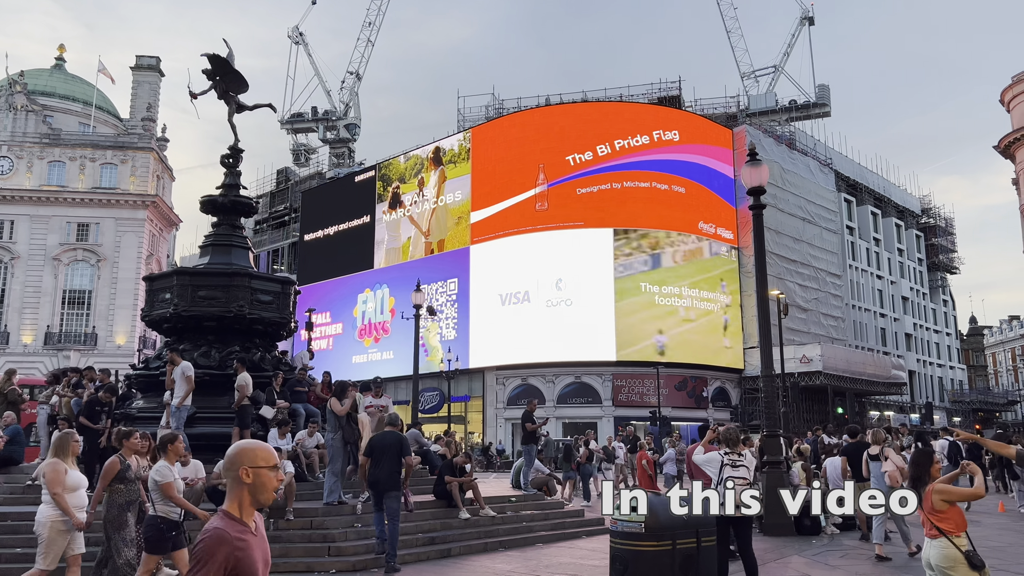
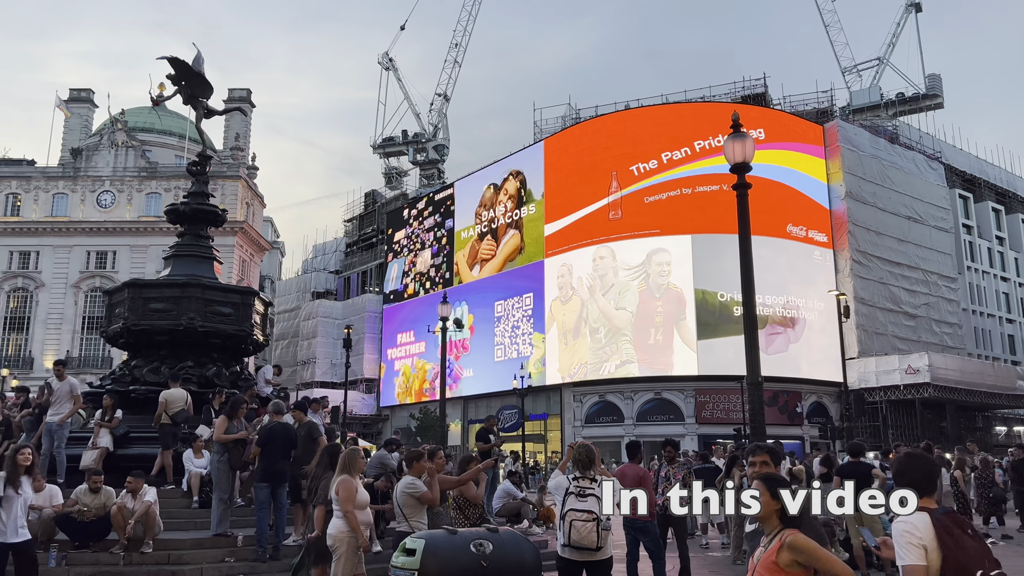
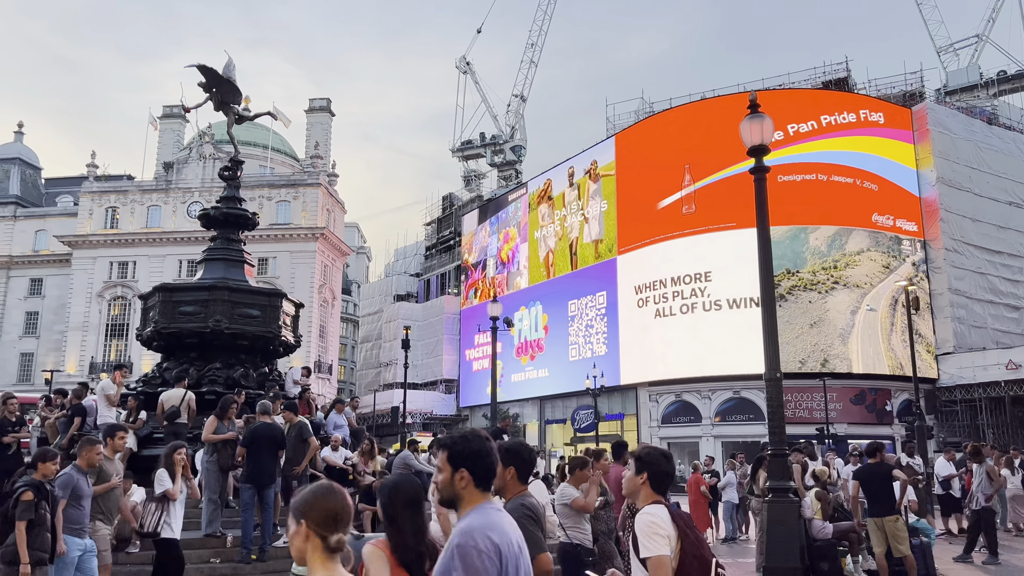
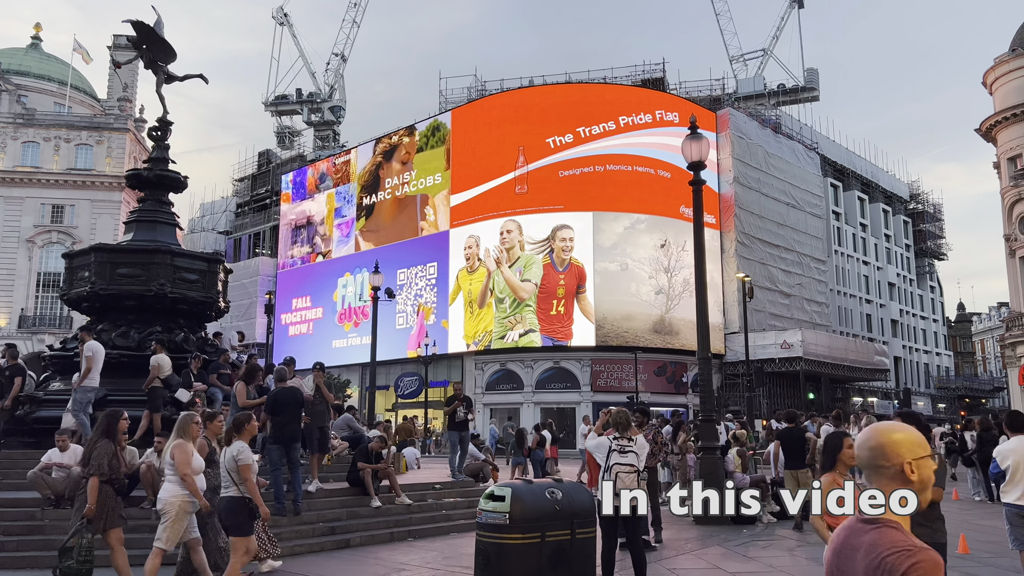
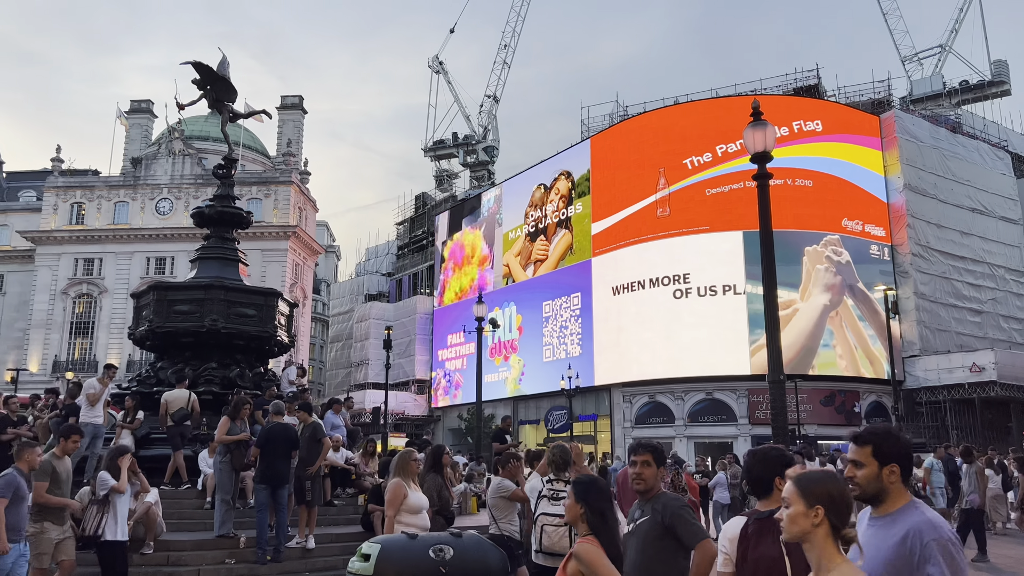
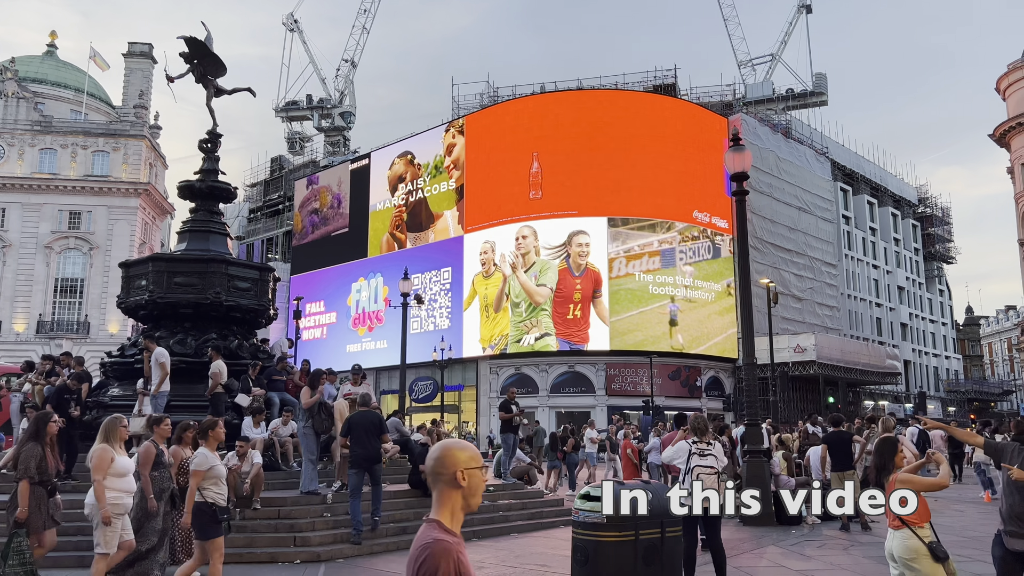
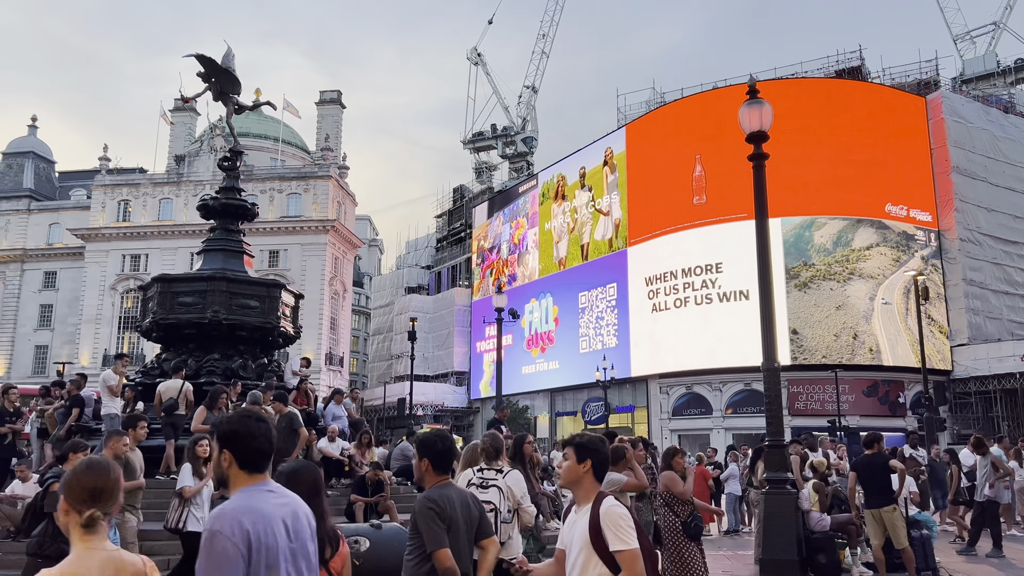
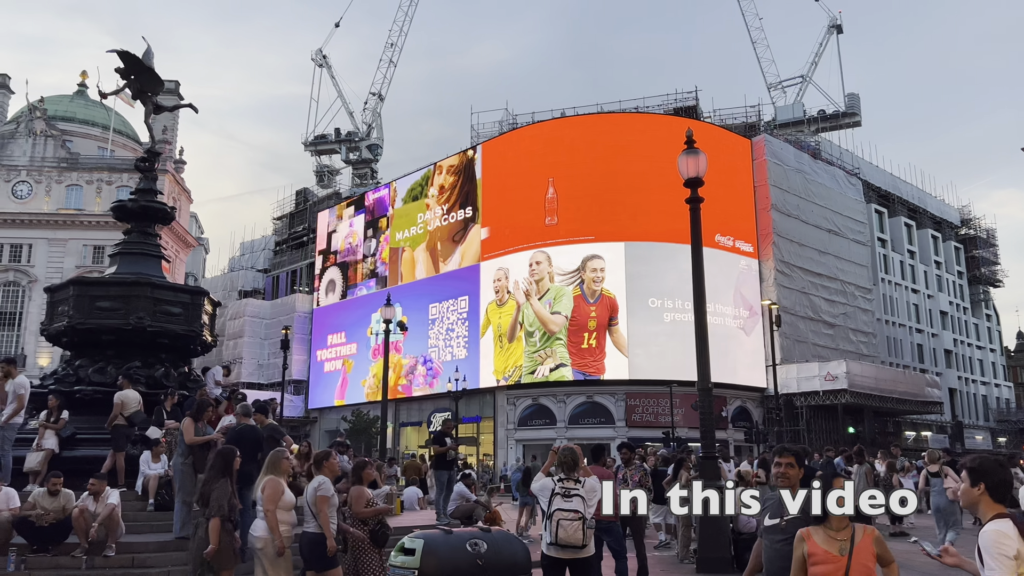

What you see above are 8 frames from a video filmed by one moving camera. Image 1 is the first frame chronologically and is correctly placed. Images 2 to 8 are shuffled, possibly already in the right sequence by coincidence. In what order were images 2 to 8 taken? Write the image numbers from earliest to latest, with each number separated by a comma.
6, 4, 8, 2, 5, 3, 7
